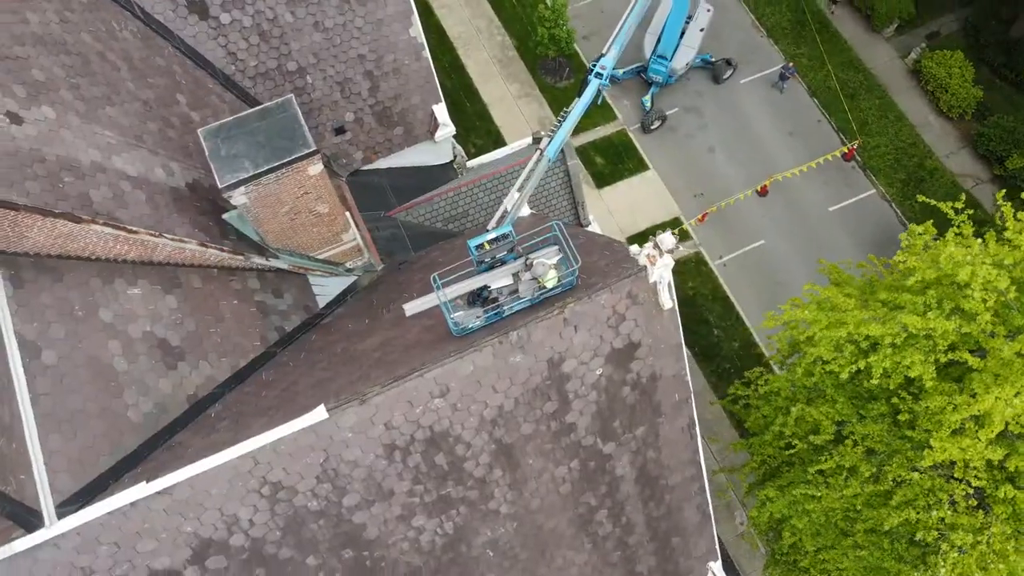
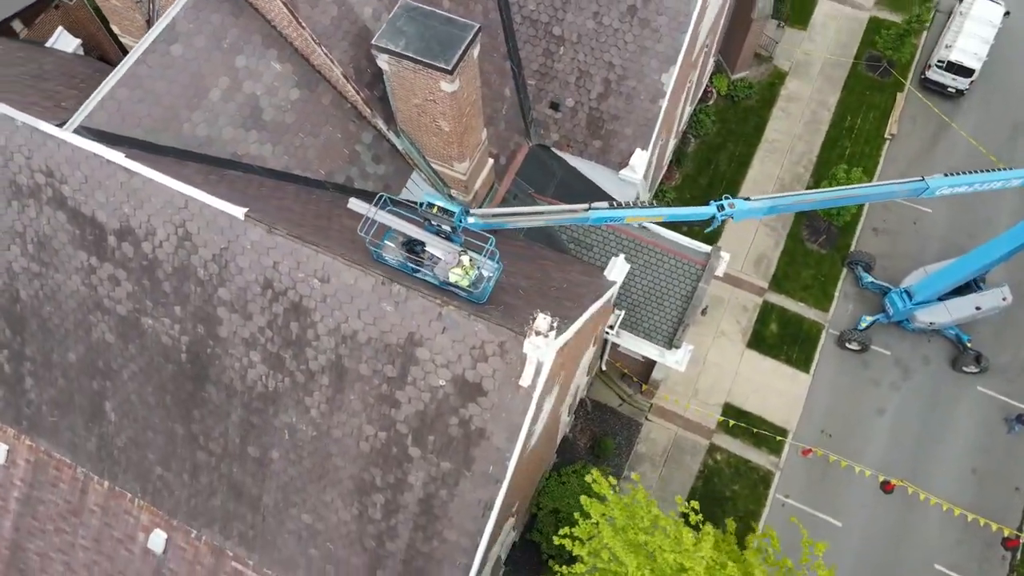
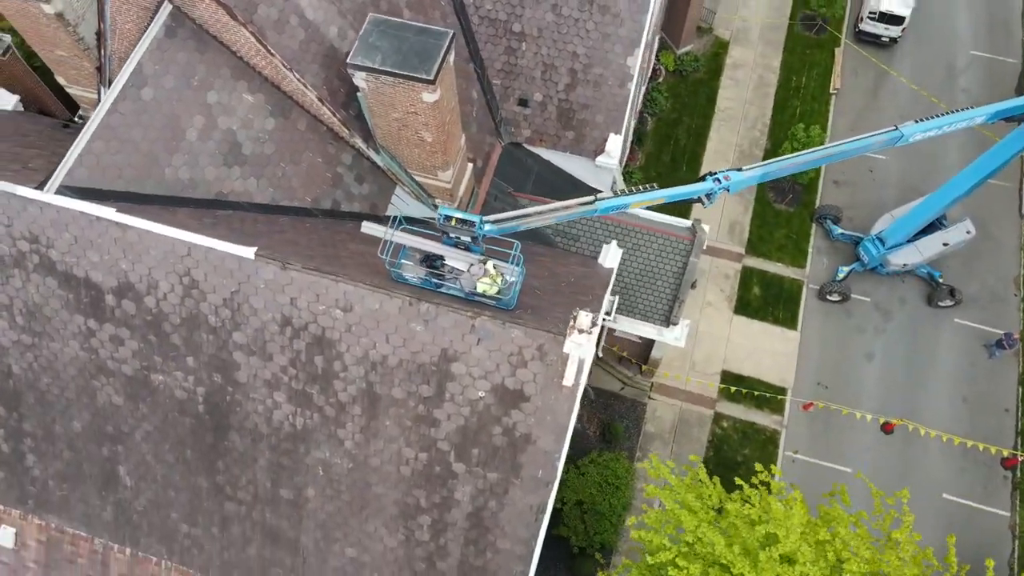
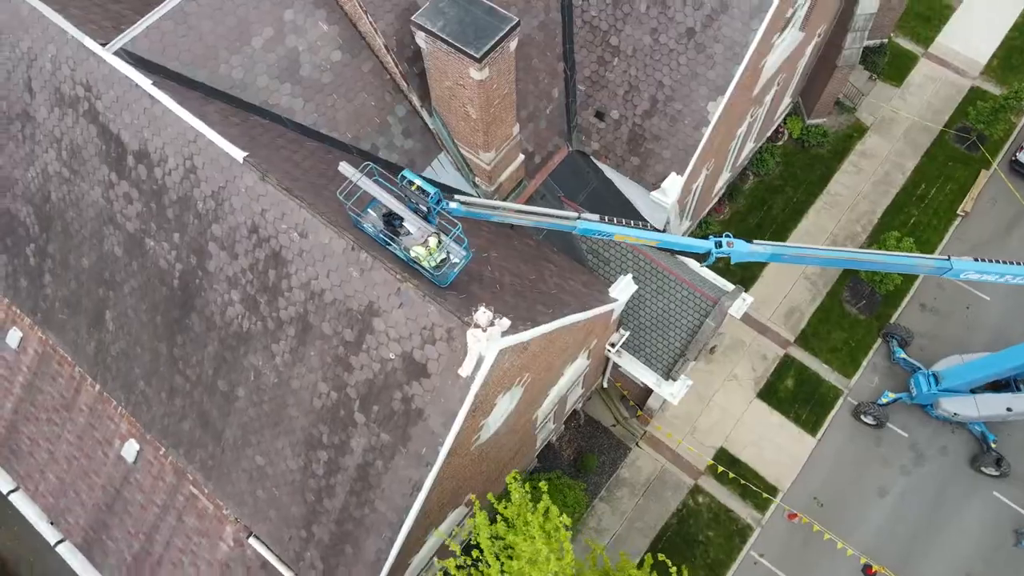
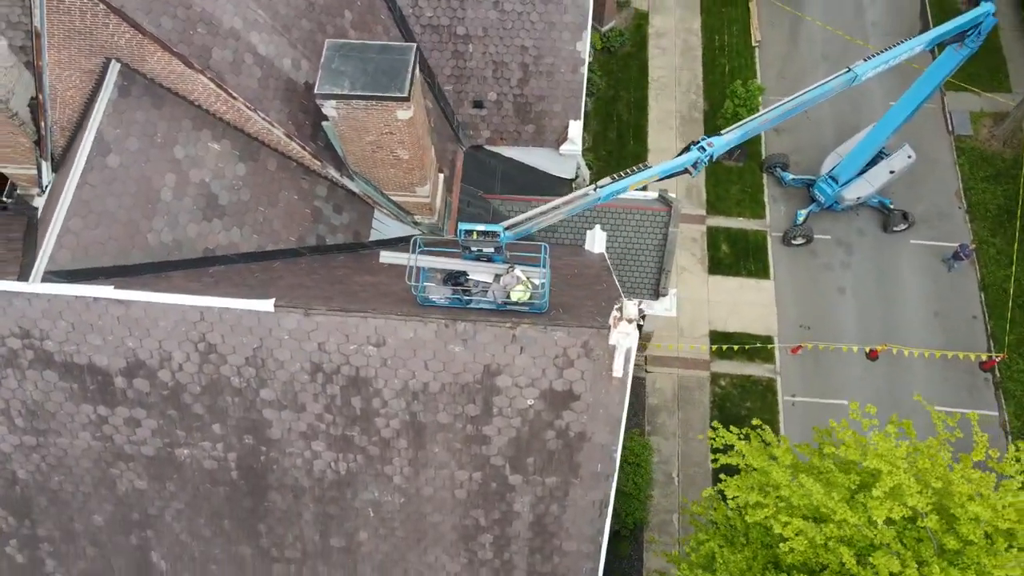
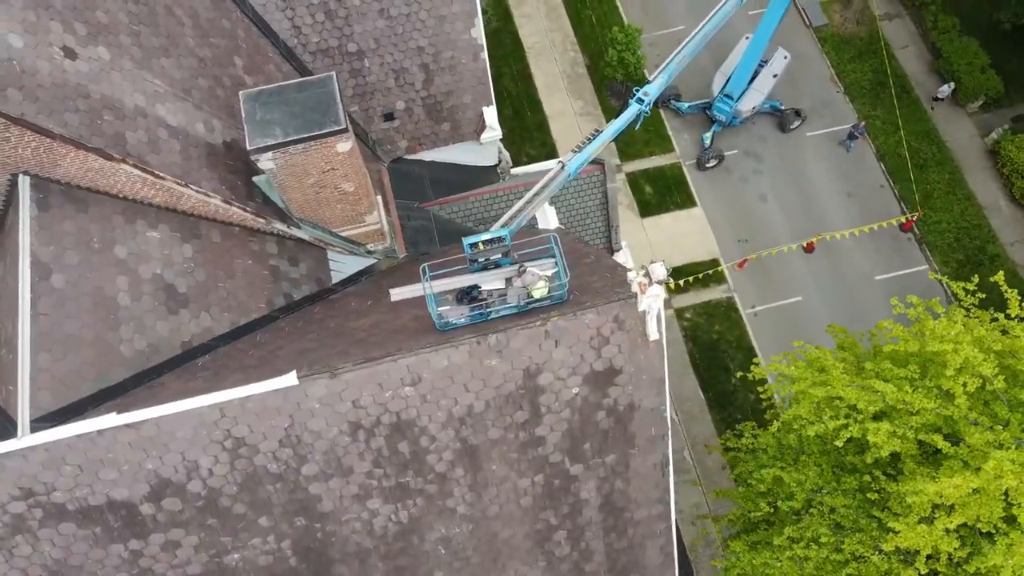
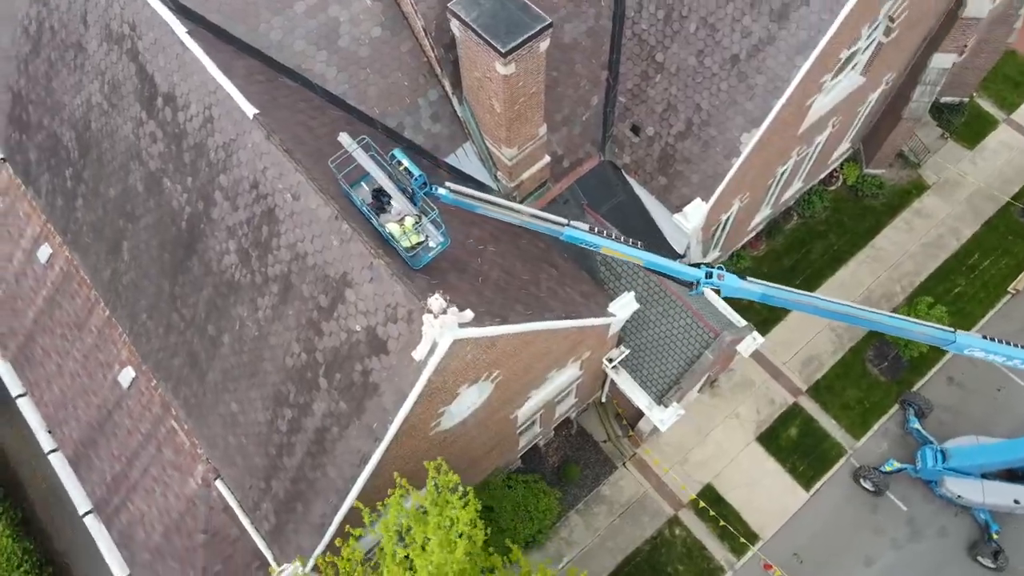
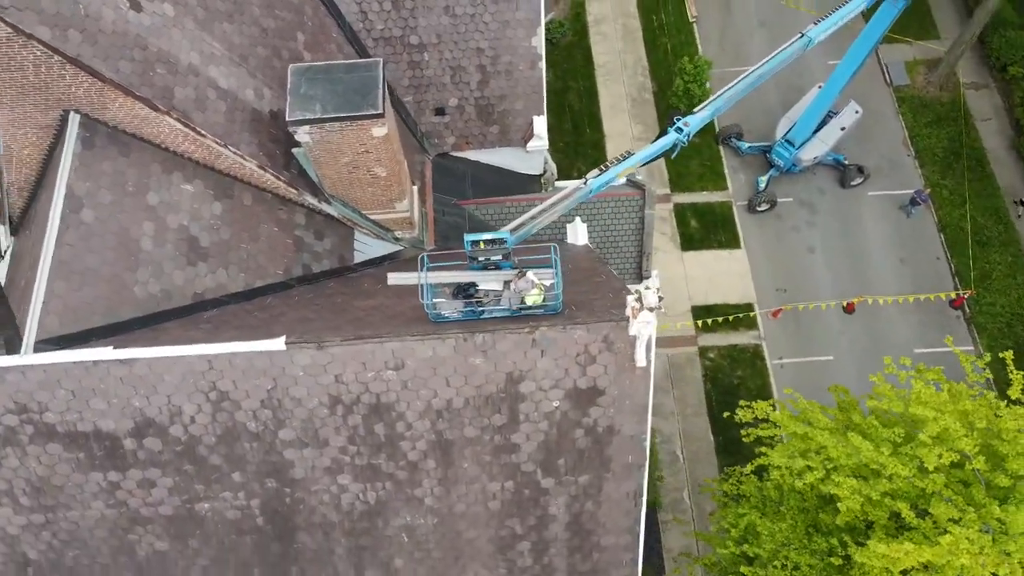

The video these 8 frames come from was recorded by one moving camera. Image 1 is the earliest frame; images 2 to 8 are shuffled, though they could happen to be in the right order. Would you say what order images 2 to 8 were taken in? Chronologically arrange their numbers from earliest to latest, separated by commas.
6, 8, 5, 3, 2, 4, 7
